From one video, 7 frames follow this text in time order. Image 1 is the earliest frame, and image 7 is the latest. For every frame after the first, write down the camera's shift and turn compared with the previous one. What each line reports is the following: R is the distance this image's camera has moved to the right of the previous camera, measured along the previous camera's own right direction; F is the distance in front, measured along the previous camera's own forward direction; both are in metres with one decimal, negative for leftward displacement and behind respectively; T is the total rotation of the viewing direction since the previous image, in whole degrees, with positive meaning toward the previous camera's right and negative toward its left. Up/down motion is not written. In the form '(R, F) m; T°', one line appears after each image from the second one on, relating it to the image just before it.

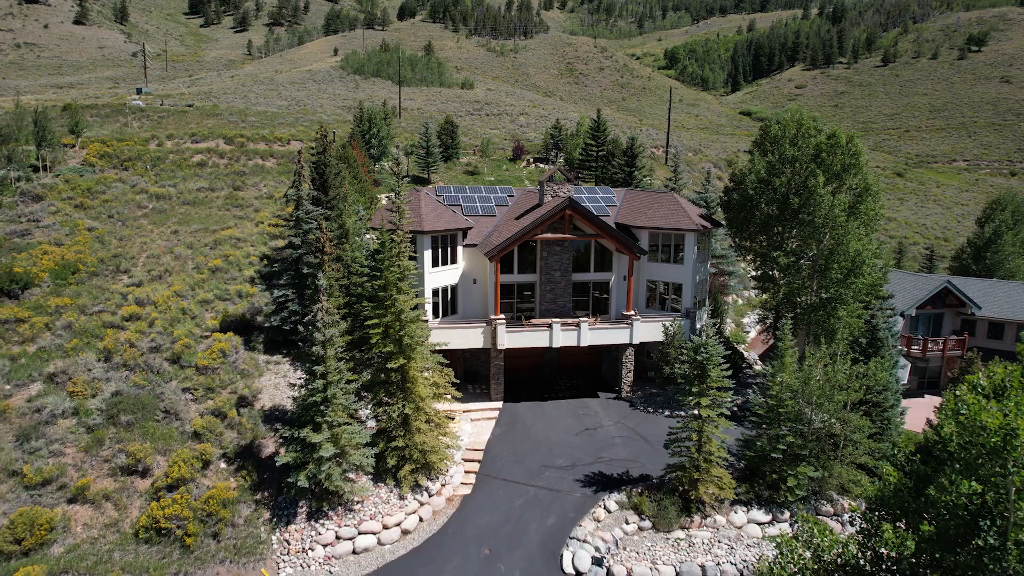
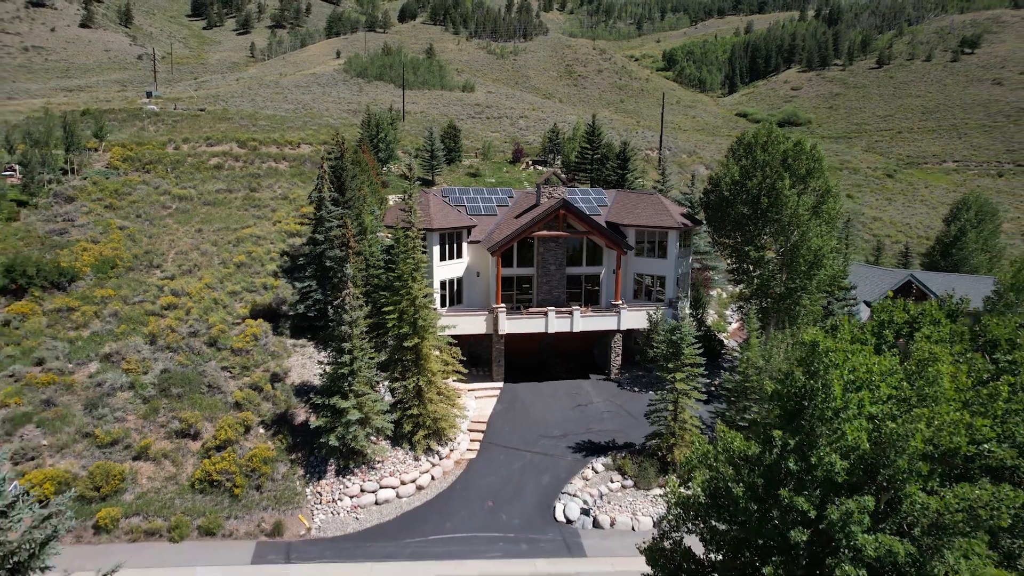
(0.0, -2.6) m; 0°
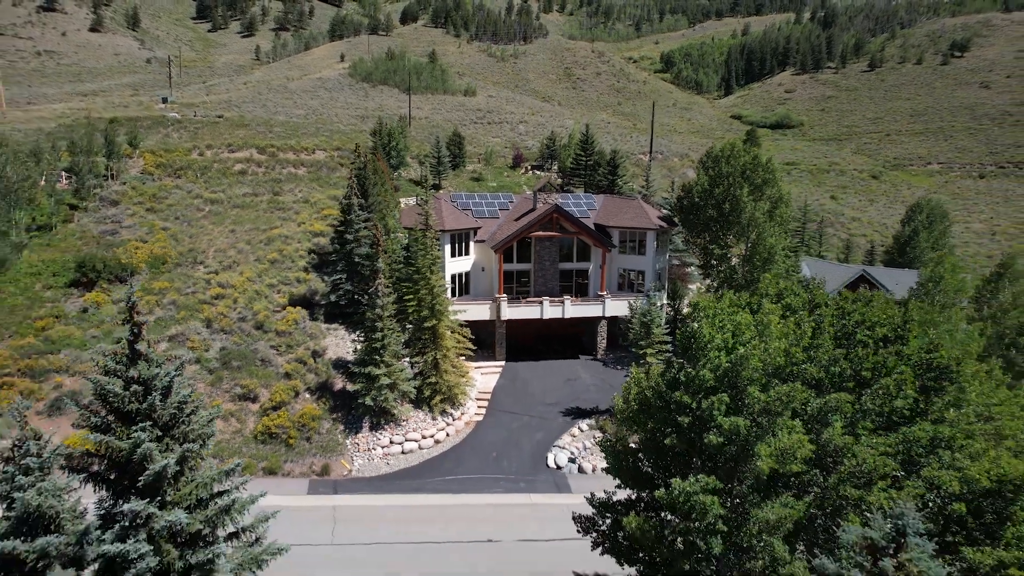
(0.0, -4.3) m; 0°
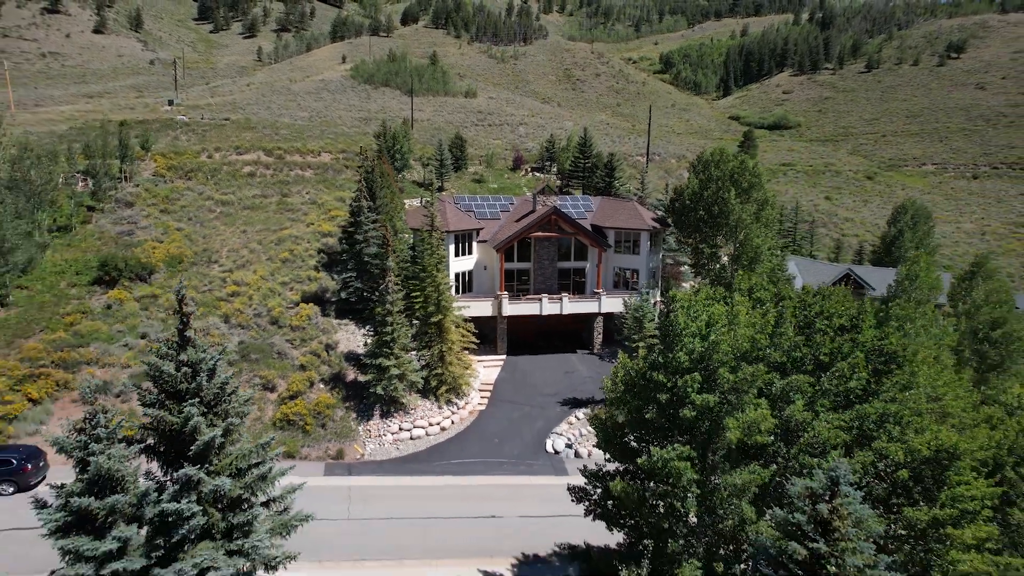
(0.0, -1.6) m; 0°
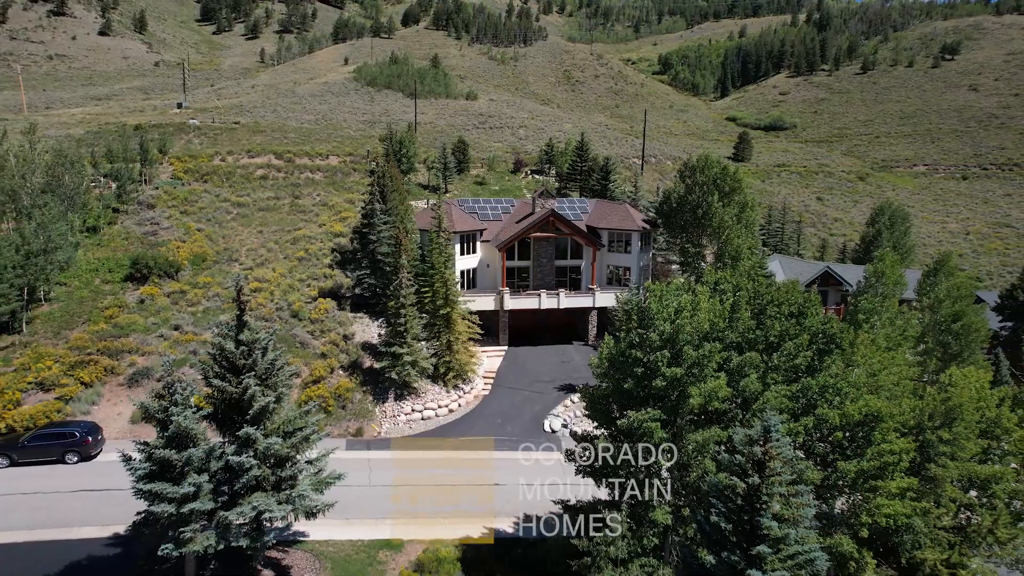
(-0.1, -2.6) m; 0°
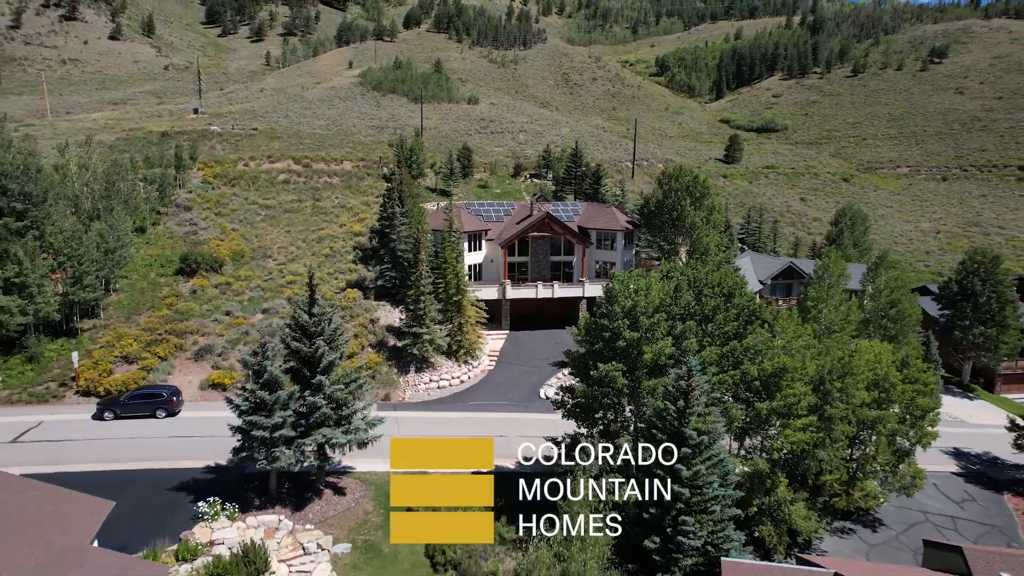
(-0.1, -5.3) m; 0°
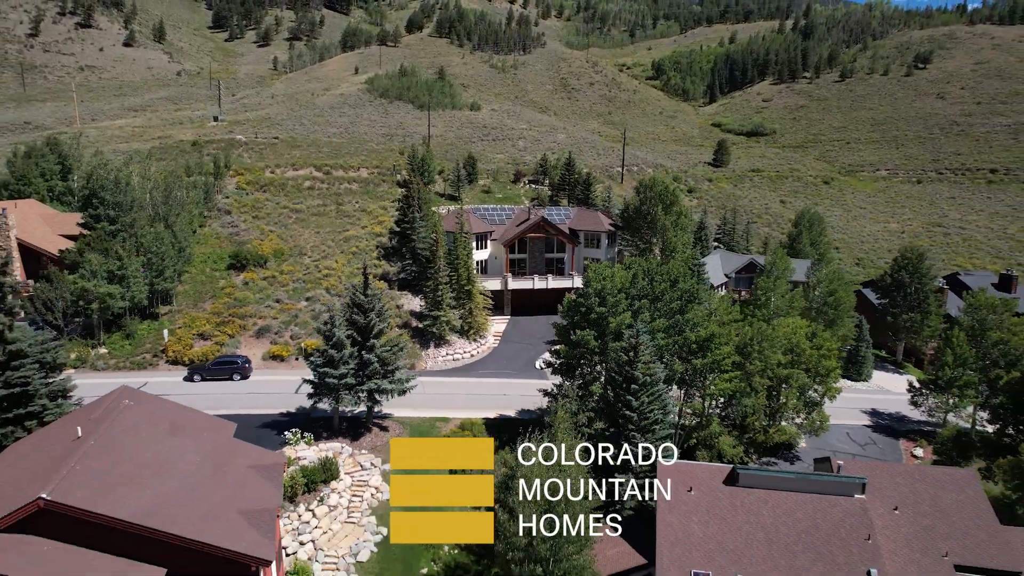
(-0.1, -7.2) m; 0°
